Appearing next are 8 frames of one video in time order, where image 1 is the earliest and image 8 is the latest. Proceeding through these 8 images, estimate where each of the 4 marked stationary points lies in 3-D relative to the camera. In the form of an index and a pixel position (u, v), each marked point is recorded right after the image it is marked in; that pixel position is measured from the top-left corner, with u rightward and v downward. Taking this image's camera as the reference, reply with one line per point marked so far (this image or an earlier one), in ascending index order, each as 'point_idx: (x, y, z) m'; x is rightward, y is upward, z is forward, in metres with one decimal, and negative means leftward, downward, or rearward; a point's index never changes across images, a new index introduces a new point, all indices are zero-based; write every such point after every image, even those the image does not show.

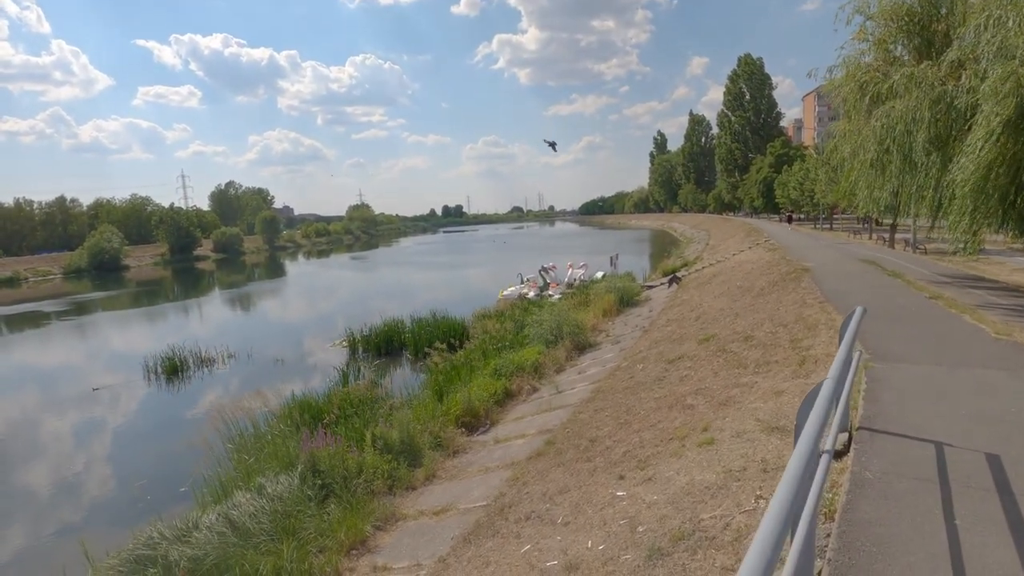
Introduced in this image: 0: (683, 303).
0: (+5.0, -0.5, +18.5) m
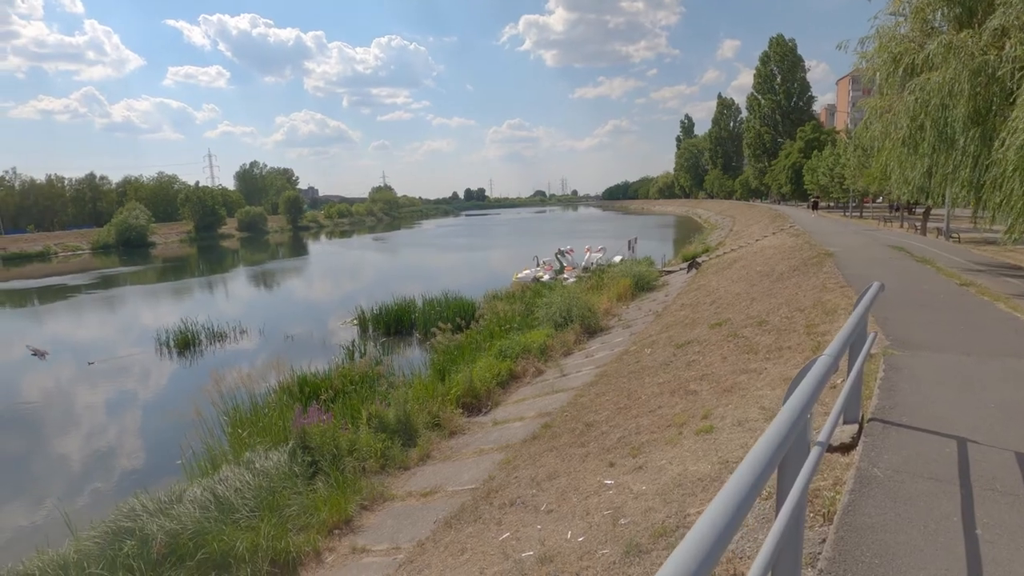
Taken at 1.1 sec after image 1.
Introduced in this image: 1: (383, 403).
0: (+5.3, 0.0, +17.8) m
1: (-2.4, -2.0, +11.2) m
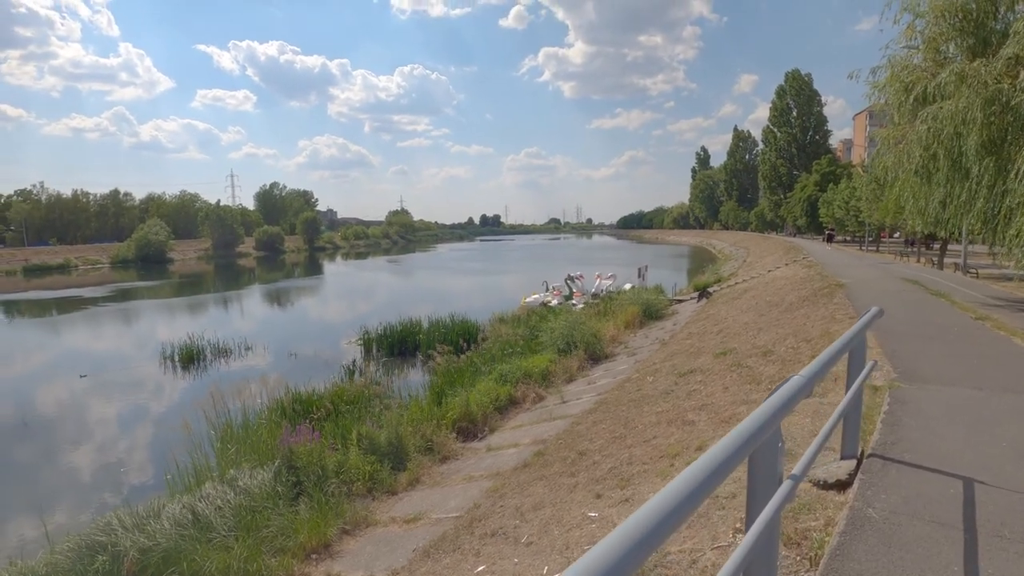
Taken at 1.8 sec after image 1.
0: (+5.4, -0.8, +17.5) m
1: (-2.4, -2.4, +10.9) m
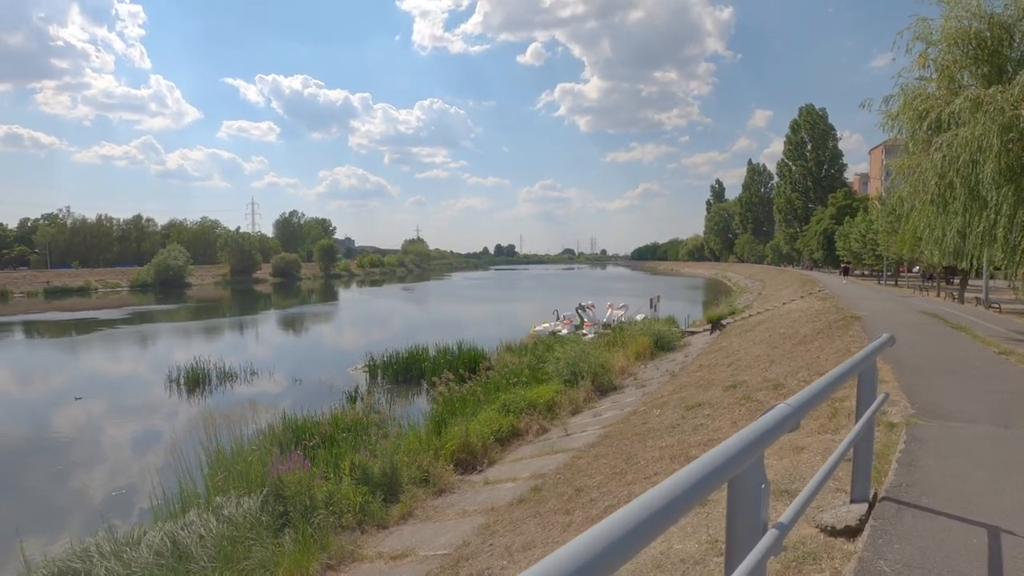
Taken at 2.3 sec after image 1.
0: (+5.6, -1.7, +17.0) m
1: (-2.4, -2.8, +10.6) m
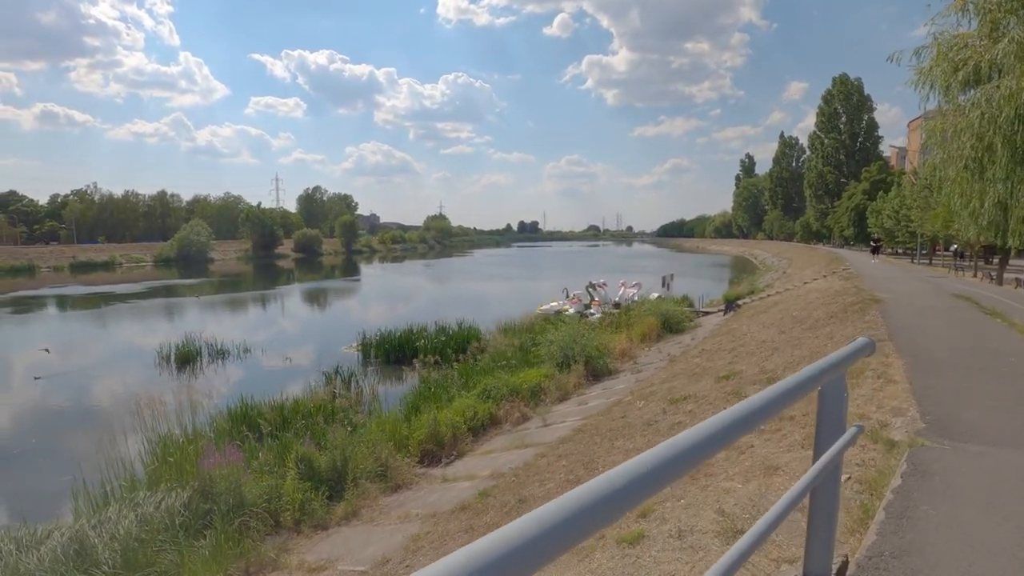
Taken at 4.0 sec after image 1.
0: (+5.4, -1.1, +15.7) m
1: (-2.9, -2.4, +9.7) m
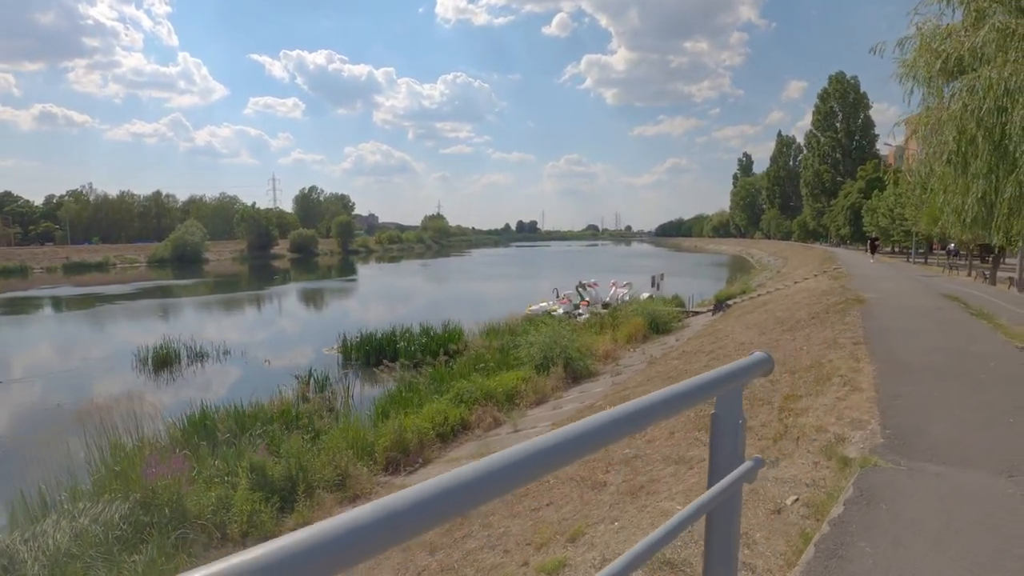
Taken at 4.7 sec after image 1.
0: (+4.8, -1.1, +15.3) m
1: (-3.5, -2.4, +9.3) m
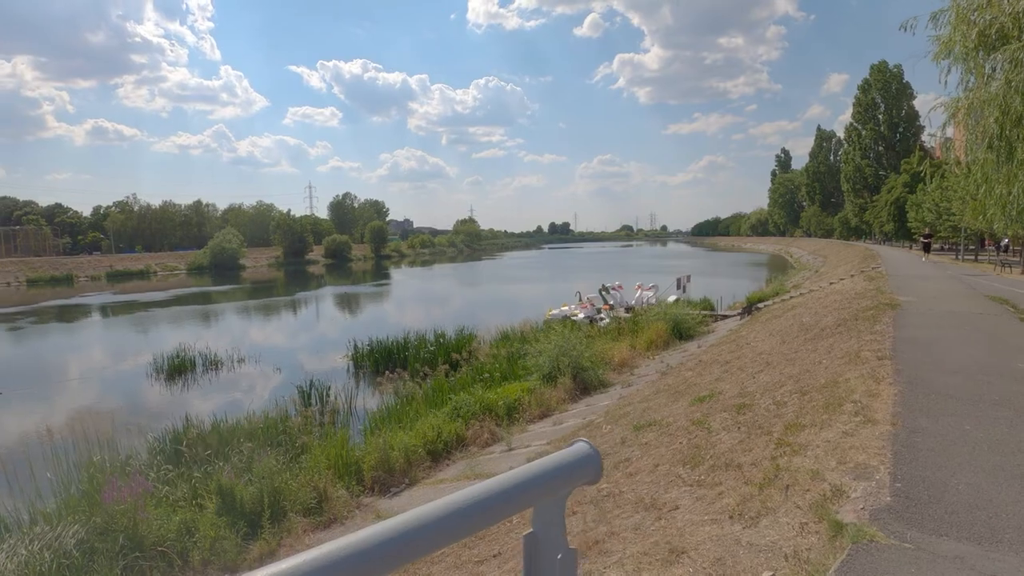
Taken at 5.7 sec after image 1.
0: (+5.0, -1.2, +14.3) m
1: (-3.6, -2.6, +8.7) m
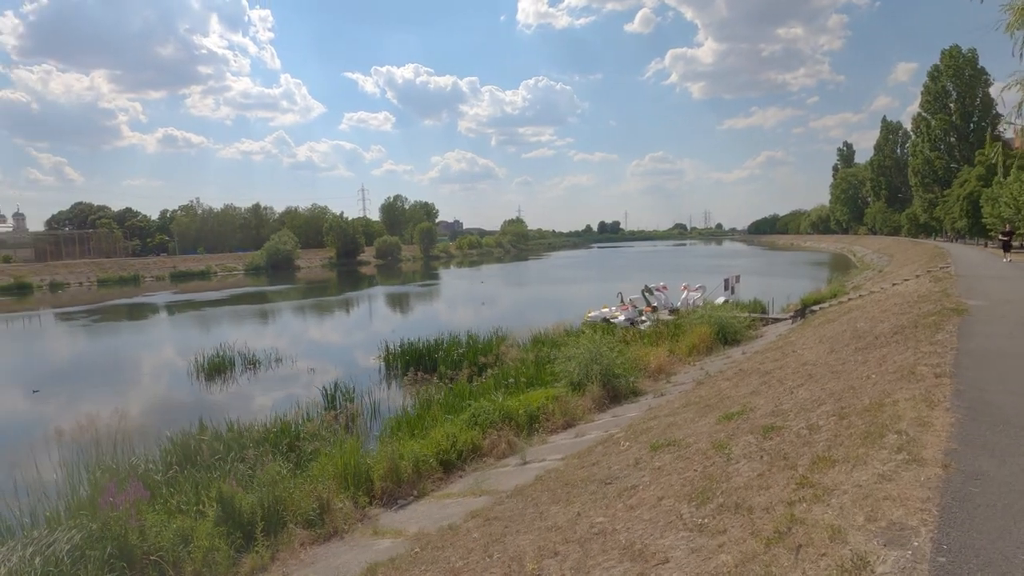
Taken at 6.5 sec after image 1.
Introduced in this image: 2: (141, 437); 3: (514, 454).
0: (+5.6, -1.2, +13.2) m
1: (-3.4, -2.6, +8.4) m
2: (-7.3, -2.9, +12.4) m
3: (+0.1, -2.6, +9.9) m
